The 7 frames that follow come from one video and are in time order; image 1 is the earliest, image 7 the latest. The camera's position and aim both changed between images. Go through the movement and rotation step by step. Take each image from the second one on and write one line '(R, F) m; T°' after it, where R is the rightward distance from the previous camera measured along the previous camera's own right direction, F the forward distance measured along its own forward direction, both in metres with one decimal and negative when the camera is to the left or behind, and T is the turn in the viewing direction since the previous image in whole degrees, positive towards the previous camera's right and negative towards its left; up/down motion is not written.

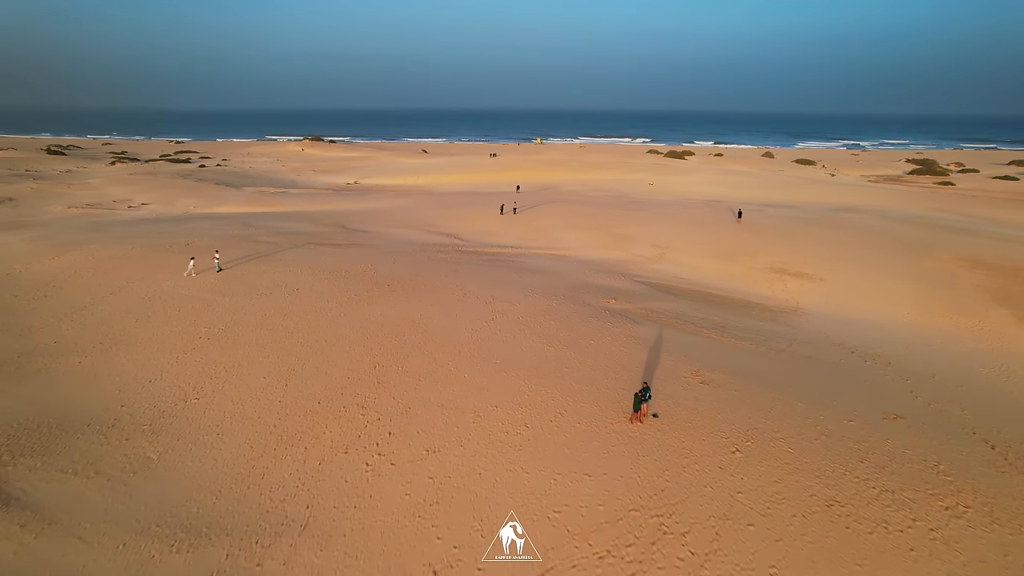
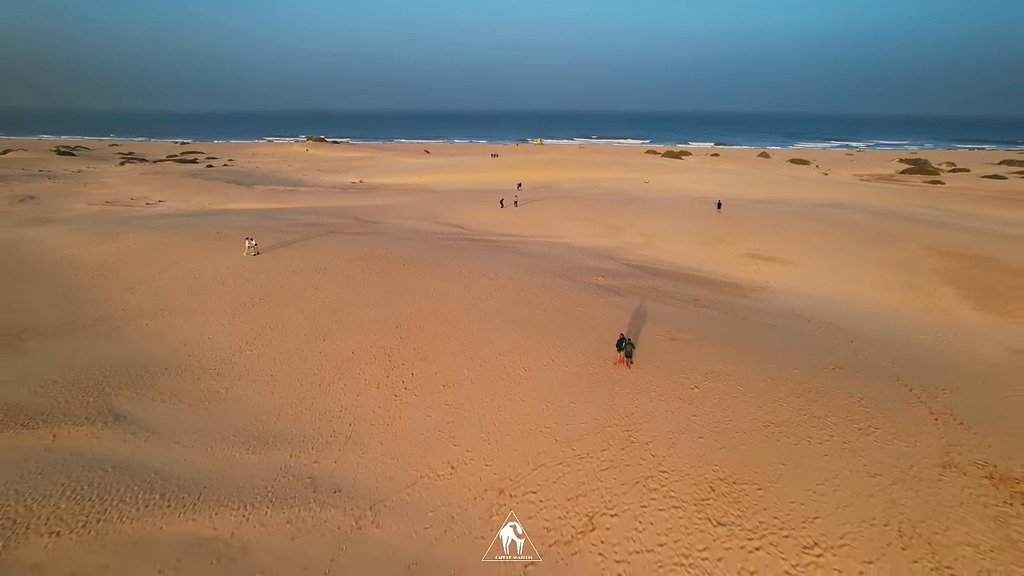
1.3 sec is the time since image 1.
(0.0, -2.0) m; 0°
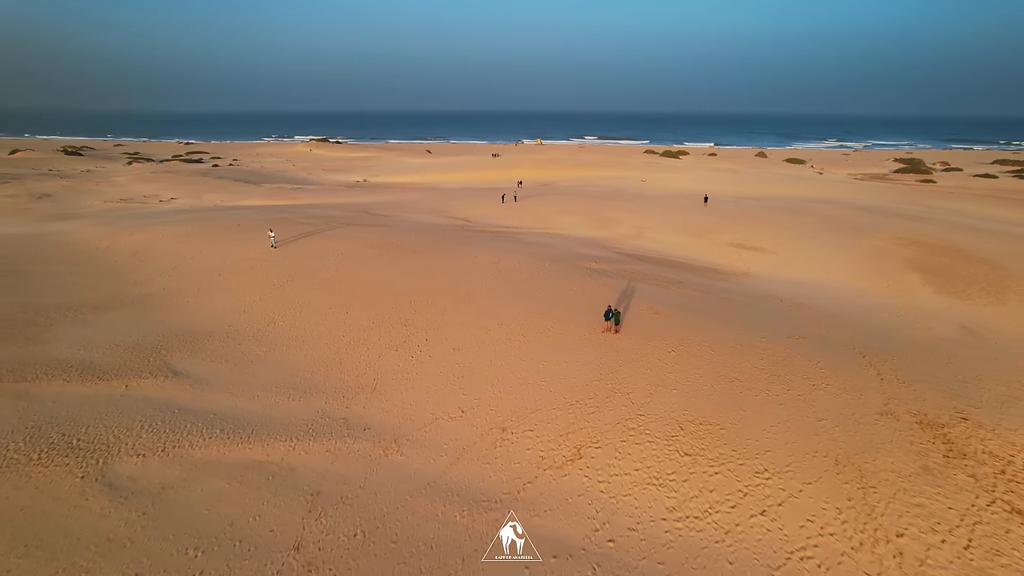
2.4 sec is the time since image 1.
(0.0, -1.6) m; 0°
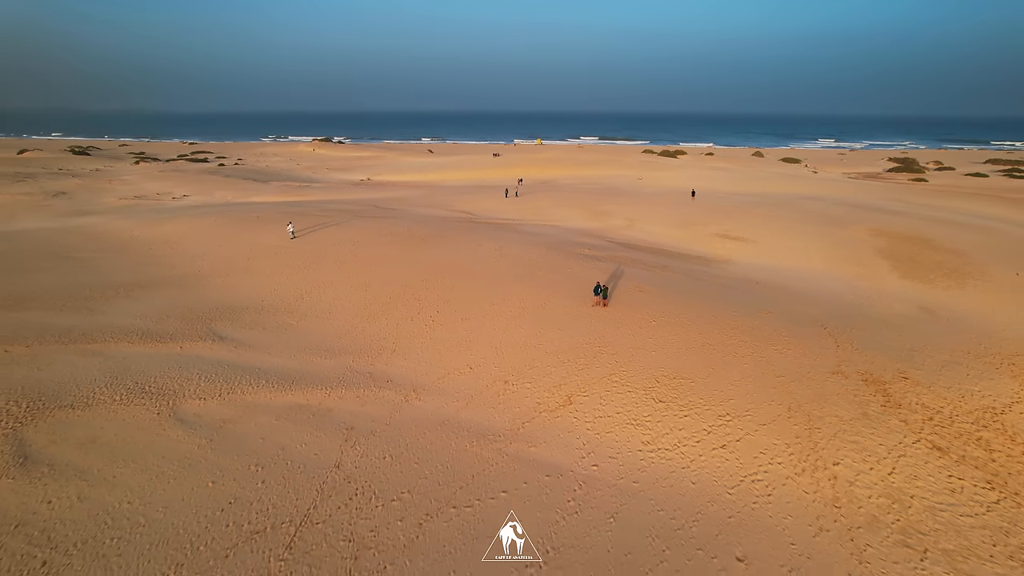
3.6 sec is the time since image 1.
(0.0, -1.7) m; 0°
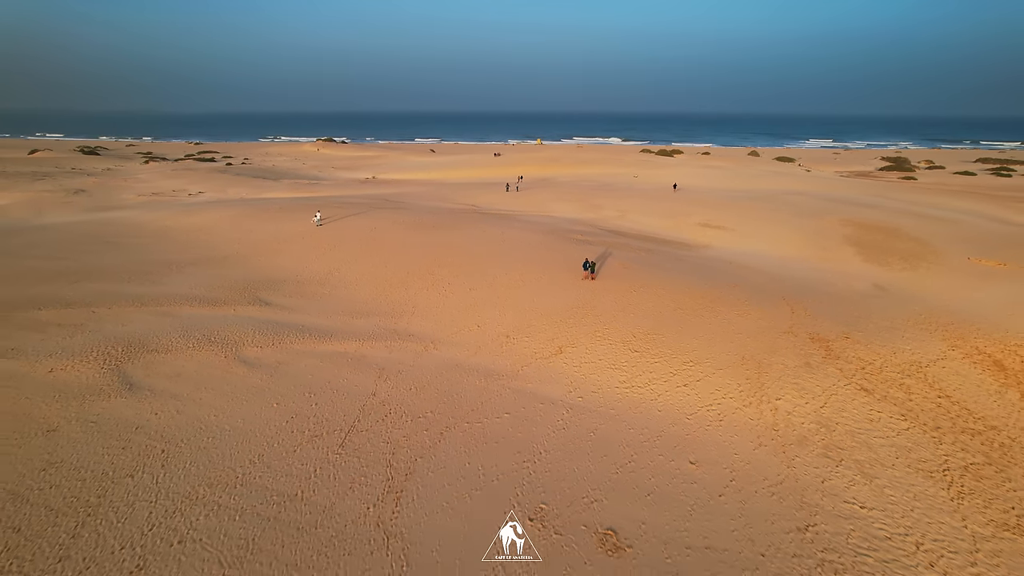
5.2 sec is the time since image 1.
(0.0, -2.3) m; 0°
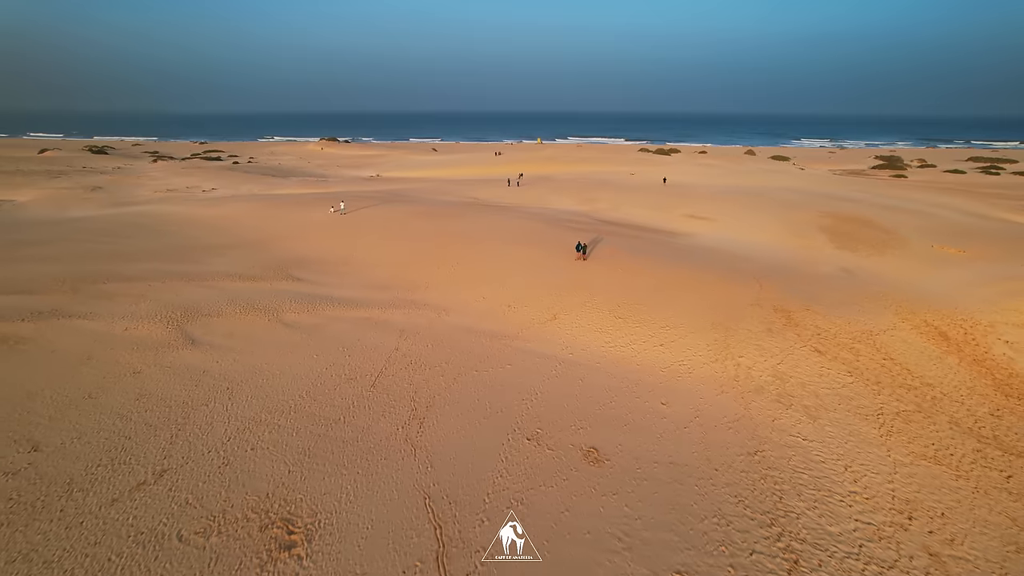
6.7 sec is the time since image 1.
(0.0, -2.1) m; 0°
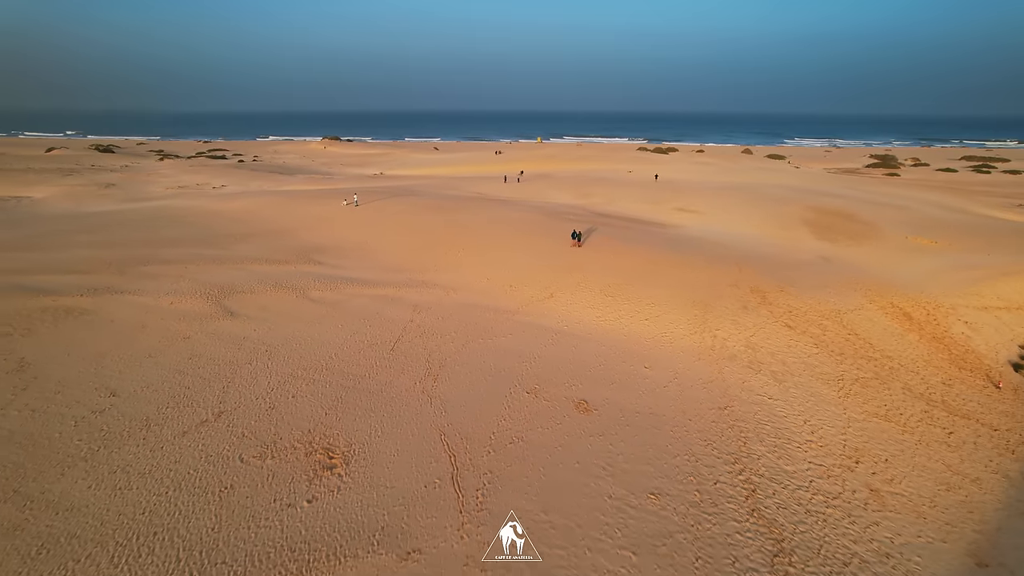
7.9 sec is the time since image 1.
(0.0, -1.7) m; 0°
